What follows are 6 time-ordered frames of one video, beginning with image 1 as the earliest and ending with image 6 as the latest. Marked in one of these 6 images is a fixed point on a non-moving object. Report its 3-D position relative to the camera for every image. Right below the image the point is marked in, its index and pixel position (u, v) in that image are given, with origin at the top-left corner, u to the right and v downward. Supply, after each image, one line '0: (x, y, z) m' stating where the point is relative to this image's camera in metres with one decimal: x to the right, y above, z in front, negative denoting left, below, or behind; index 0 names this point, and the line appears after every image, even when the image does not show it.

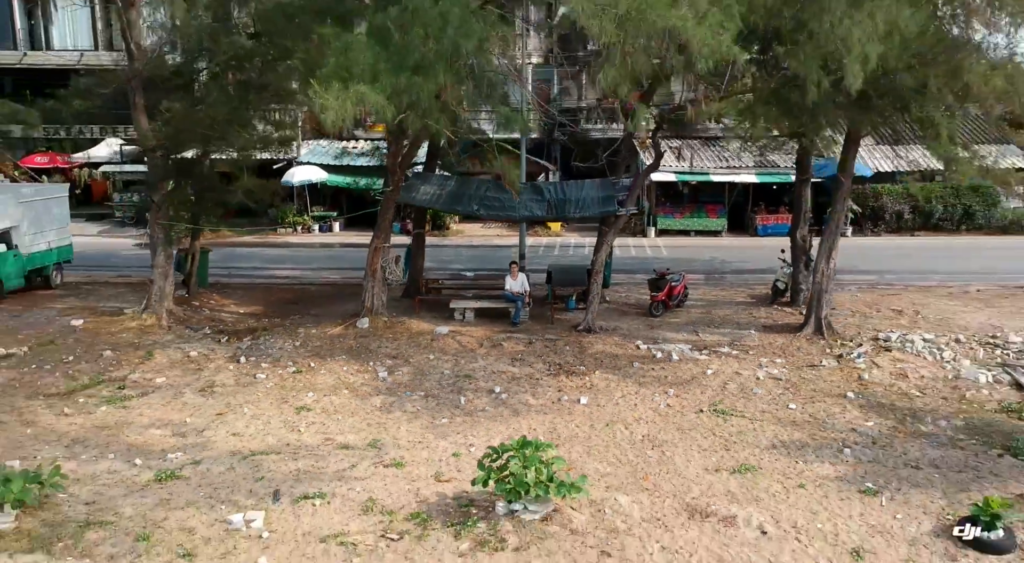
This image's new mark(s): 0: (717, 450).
0: (+2.1, -1.7, +7.8) m
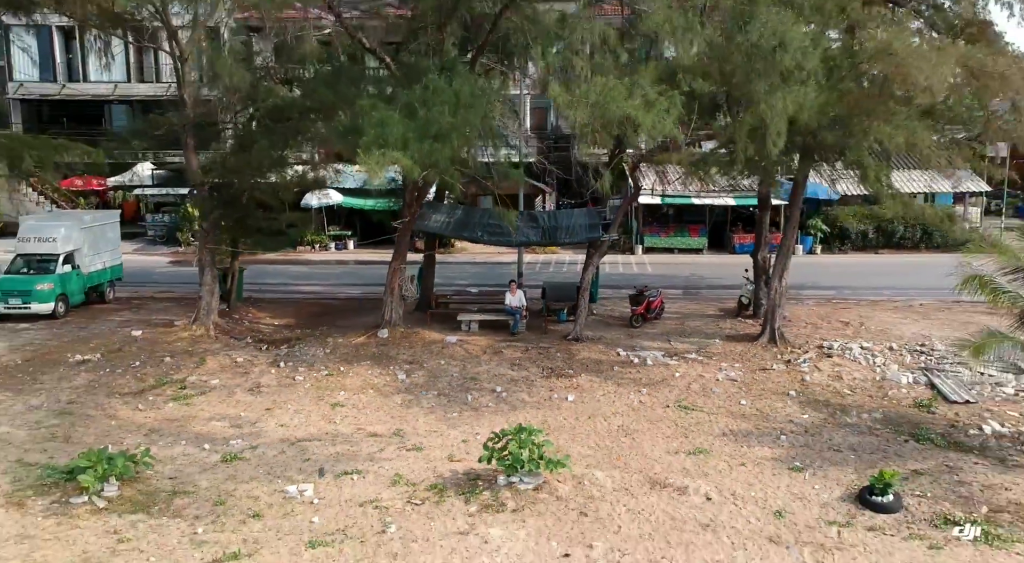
0: (+2.1, -2.0, +9.5) m
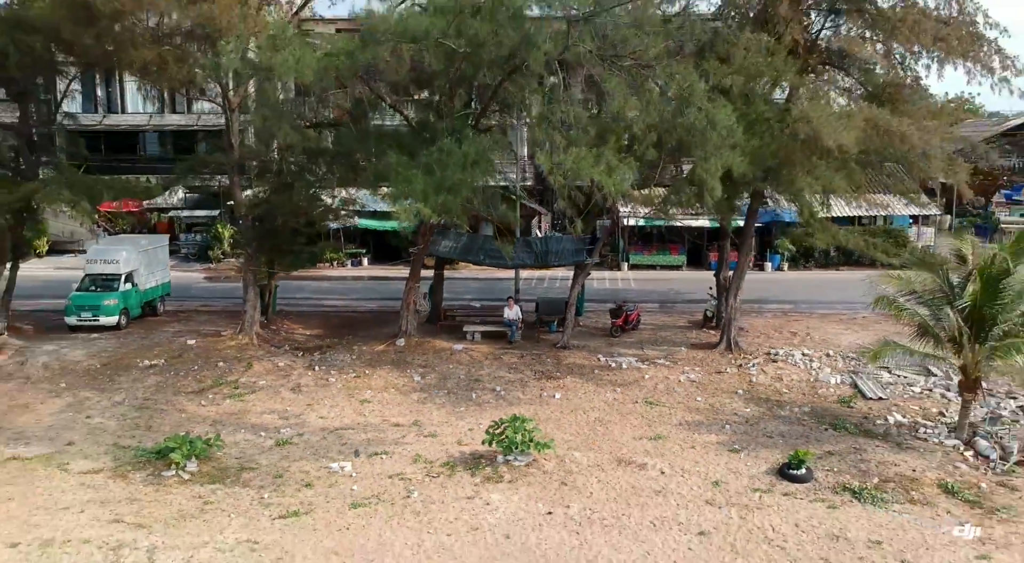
0: (+2.0, -2.2, +11.8) m
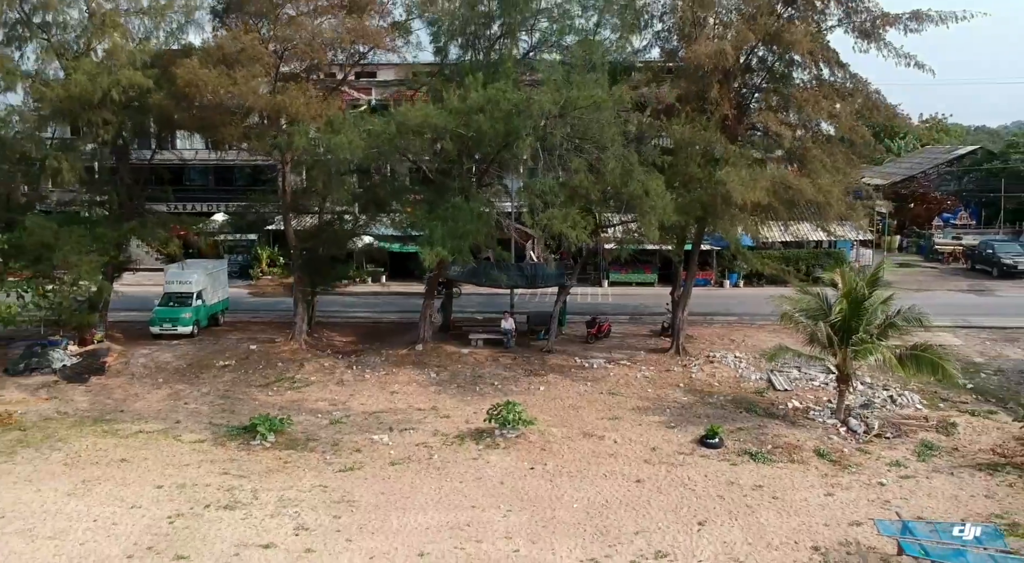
0: (+1.9, -2.7, +15.6) m
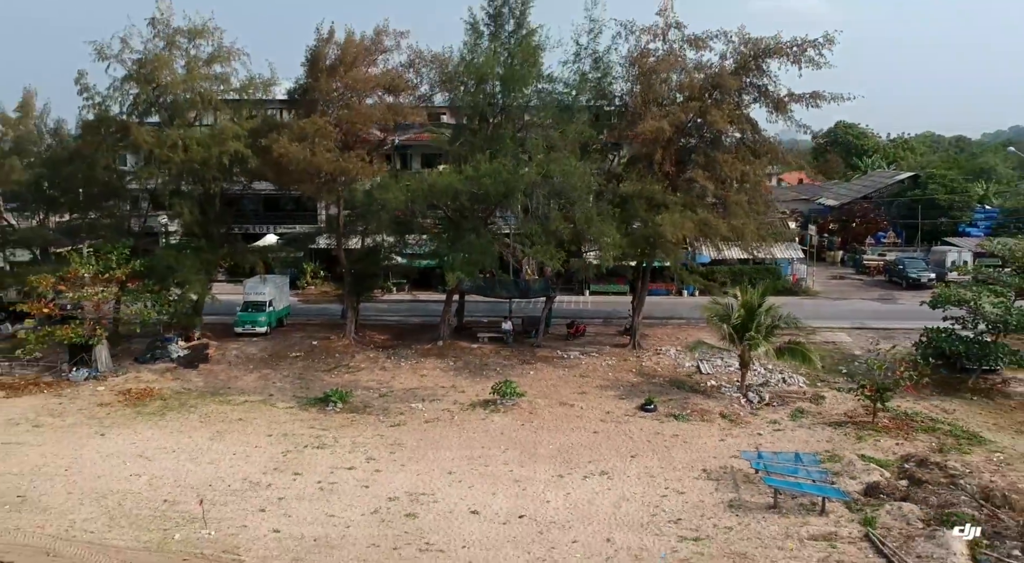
0: (+1.9, -3.0, +21.7) m
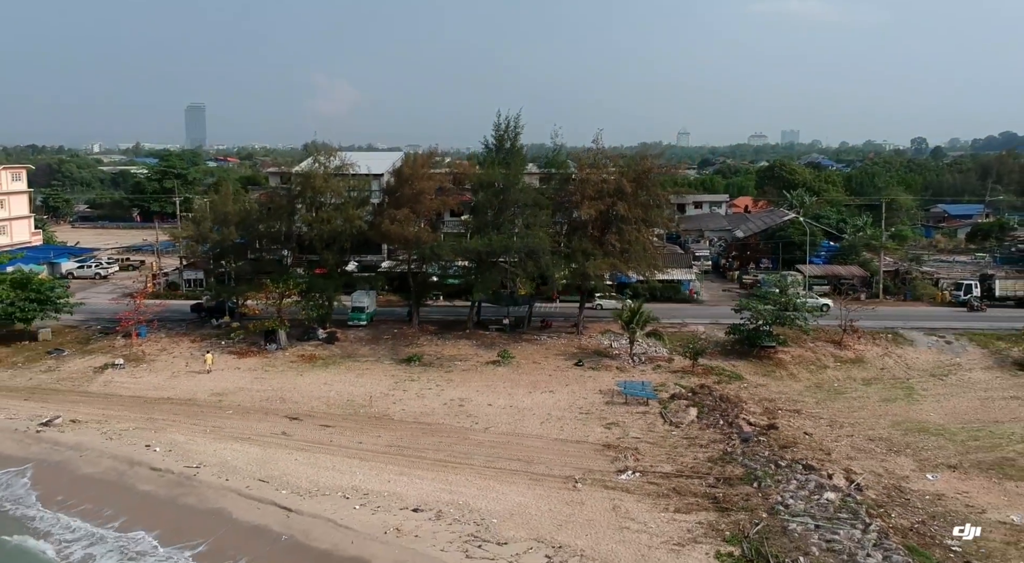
0: (+1.7, -3.9, +39.9) m
